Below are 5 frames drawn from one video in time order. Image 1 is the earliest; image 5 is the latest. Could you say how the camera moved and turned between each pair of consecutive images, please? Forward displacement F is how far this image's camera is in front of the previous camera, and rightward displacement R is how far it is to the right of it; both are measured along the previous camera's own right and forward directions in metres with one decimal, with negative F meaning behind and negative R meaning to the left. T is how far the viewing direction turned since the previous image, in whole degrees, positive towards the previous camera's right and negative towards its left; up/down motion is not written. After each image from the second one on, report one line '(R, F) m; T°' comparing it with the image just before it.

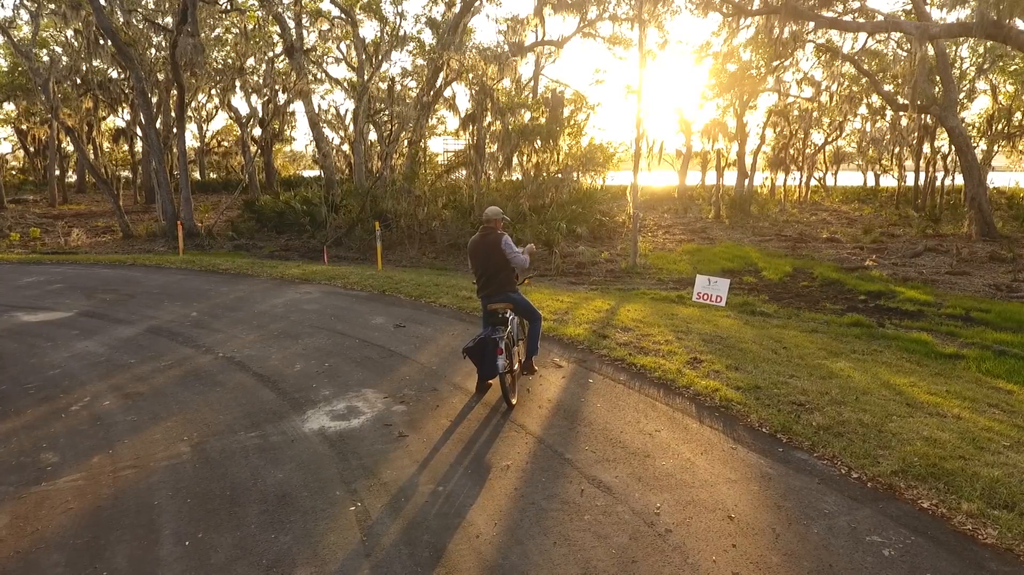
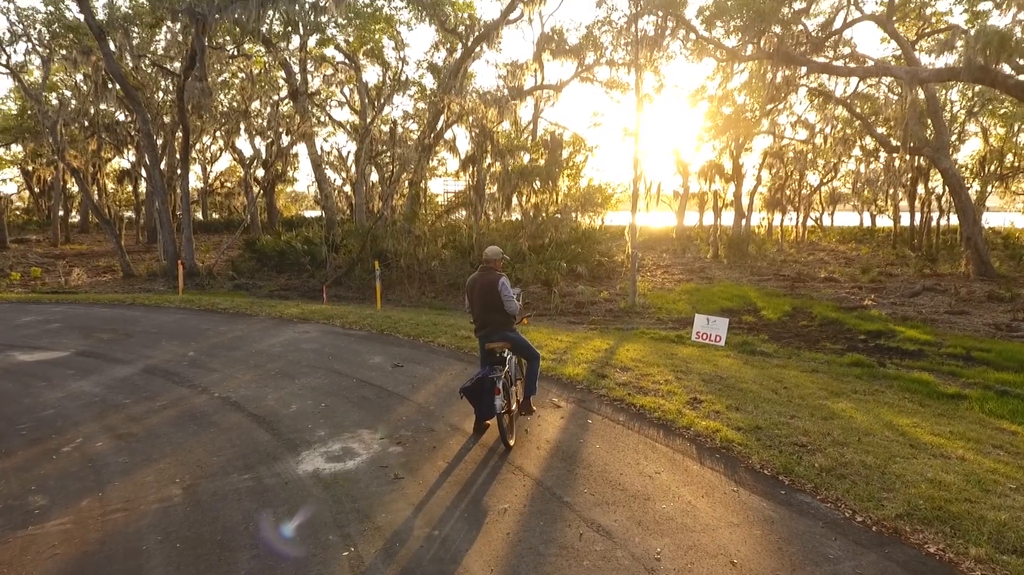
(0.0, 0.0) m; 0°
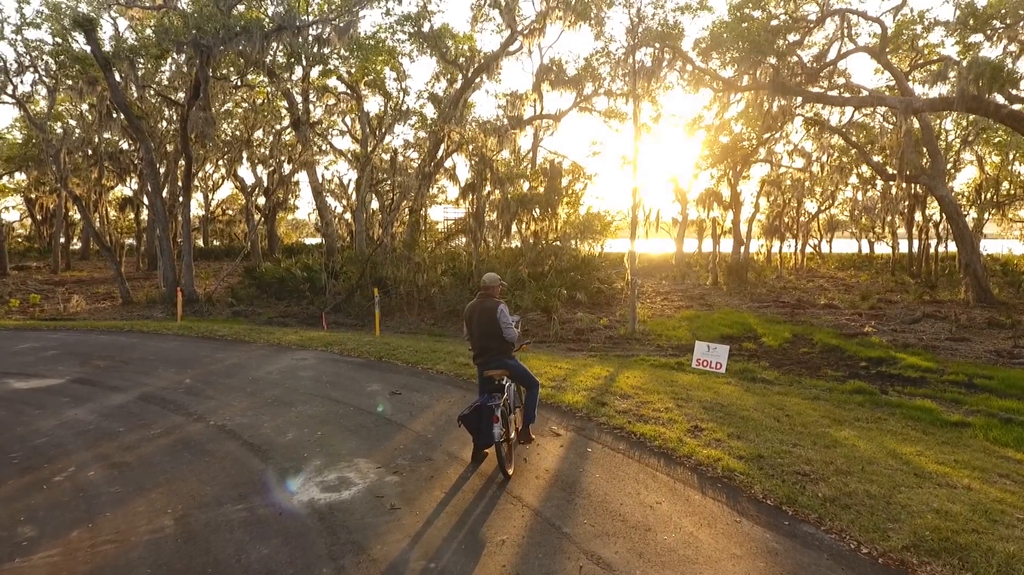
(0.0, 0.0) m; 0°
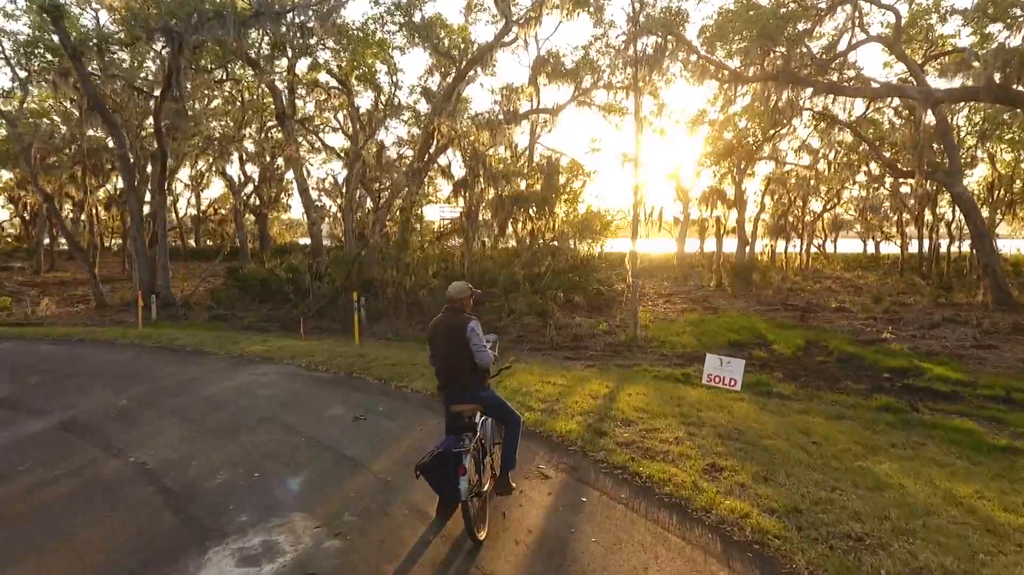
(+0.2, +1.0) m; 0°
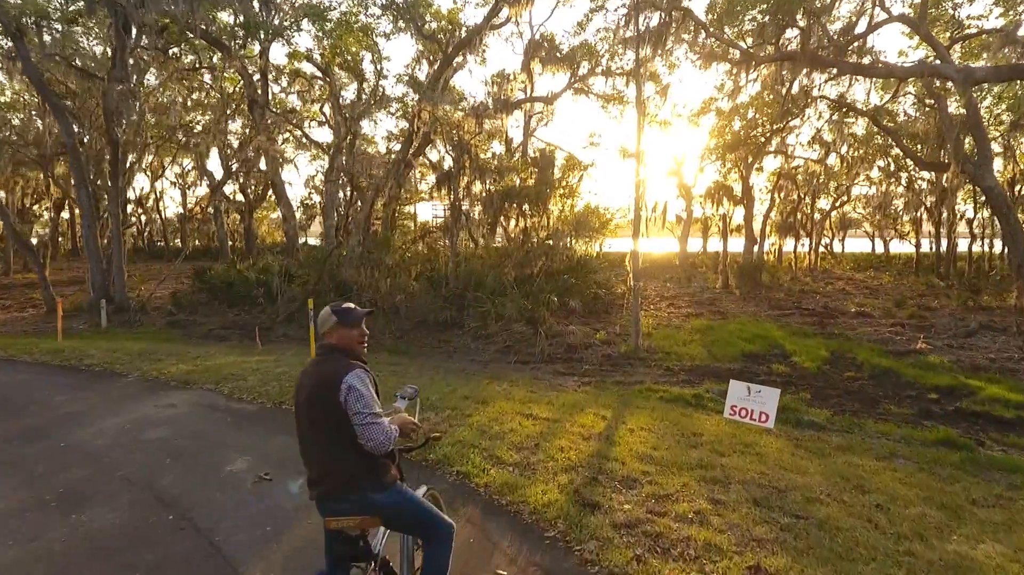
(+0.3, +1.7) m; 0°
